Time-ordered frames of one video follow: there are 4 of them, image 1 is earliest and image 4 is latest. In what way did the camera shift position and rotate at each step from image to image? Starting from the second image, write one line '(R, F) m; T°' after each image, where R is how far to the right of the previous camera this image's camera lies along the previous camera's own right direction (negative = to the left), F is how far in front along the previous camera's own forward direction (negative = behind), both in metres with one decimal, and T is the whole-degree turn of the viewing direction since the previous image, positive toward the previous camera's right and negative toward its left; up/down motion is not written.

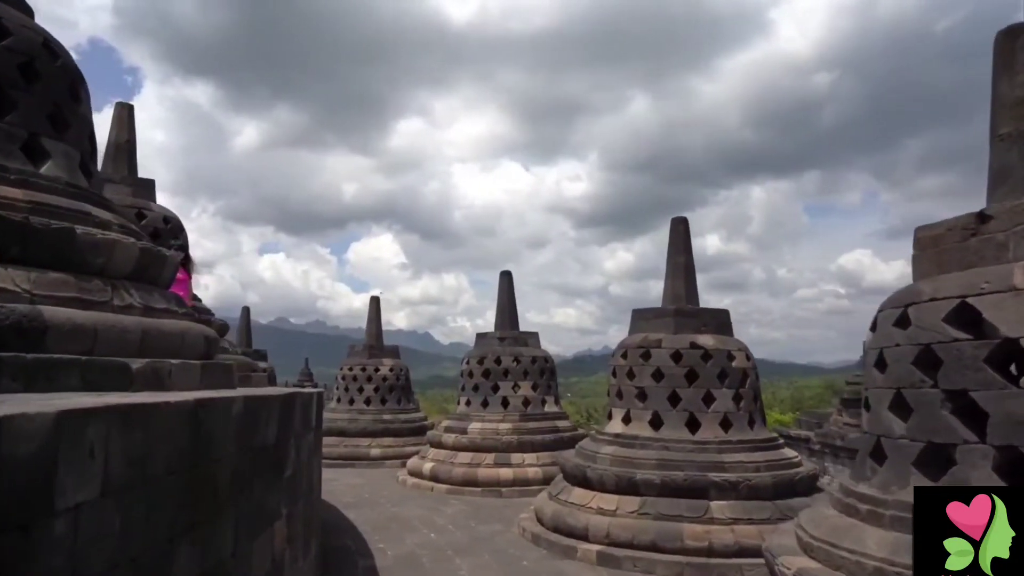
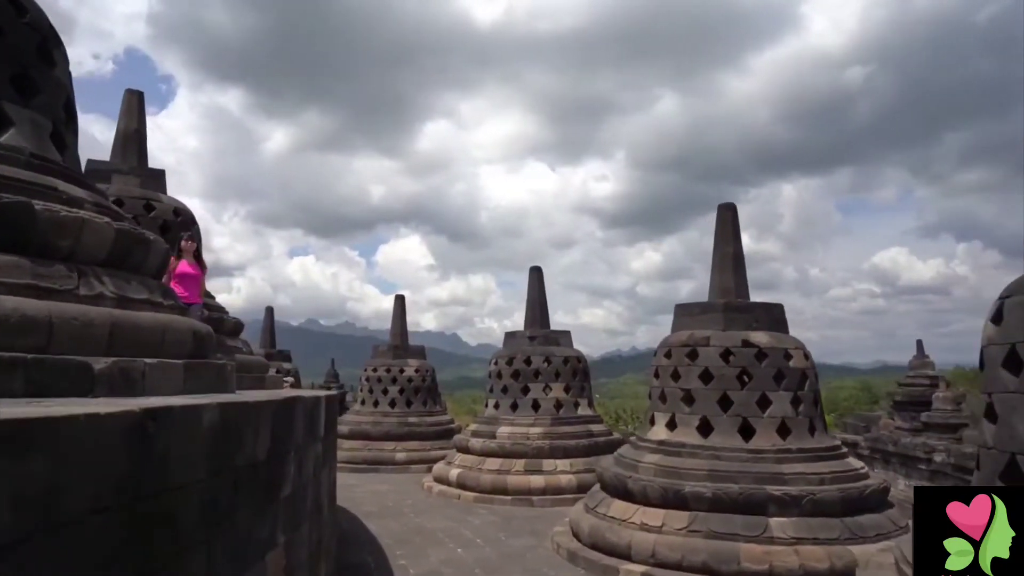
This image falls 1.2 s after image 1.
(0.0, +0.5) m; -2°
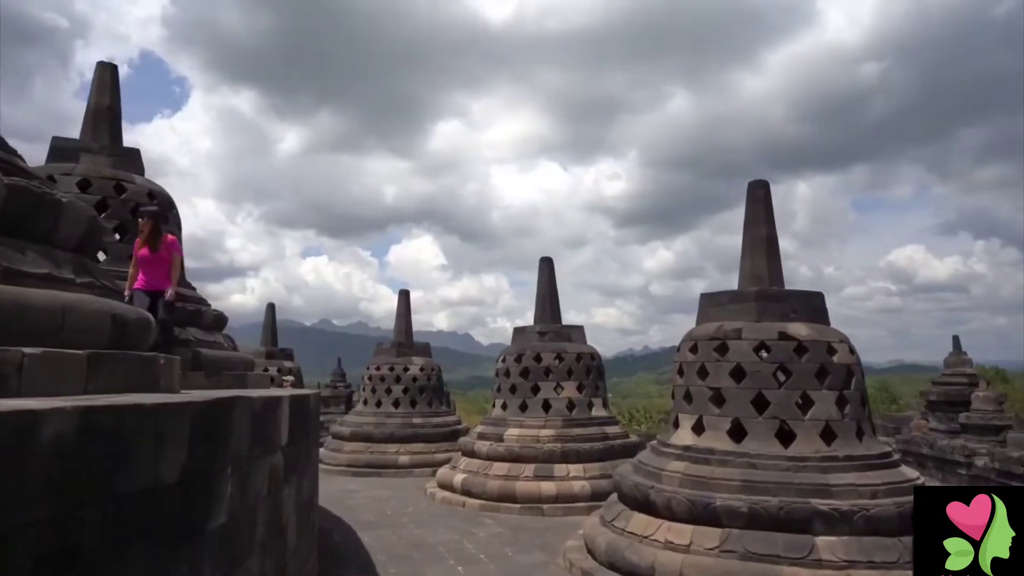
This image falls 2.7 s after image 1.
(0.0, +0.6) m; -1°
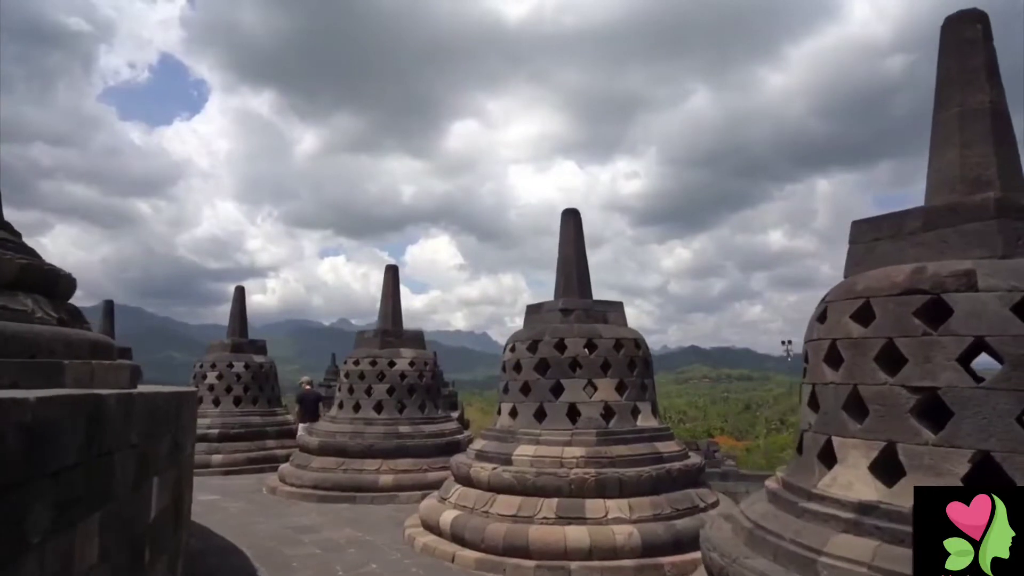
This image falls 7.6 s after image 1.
(0.0, +2.4) m; -1°
